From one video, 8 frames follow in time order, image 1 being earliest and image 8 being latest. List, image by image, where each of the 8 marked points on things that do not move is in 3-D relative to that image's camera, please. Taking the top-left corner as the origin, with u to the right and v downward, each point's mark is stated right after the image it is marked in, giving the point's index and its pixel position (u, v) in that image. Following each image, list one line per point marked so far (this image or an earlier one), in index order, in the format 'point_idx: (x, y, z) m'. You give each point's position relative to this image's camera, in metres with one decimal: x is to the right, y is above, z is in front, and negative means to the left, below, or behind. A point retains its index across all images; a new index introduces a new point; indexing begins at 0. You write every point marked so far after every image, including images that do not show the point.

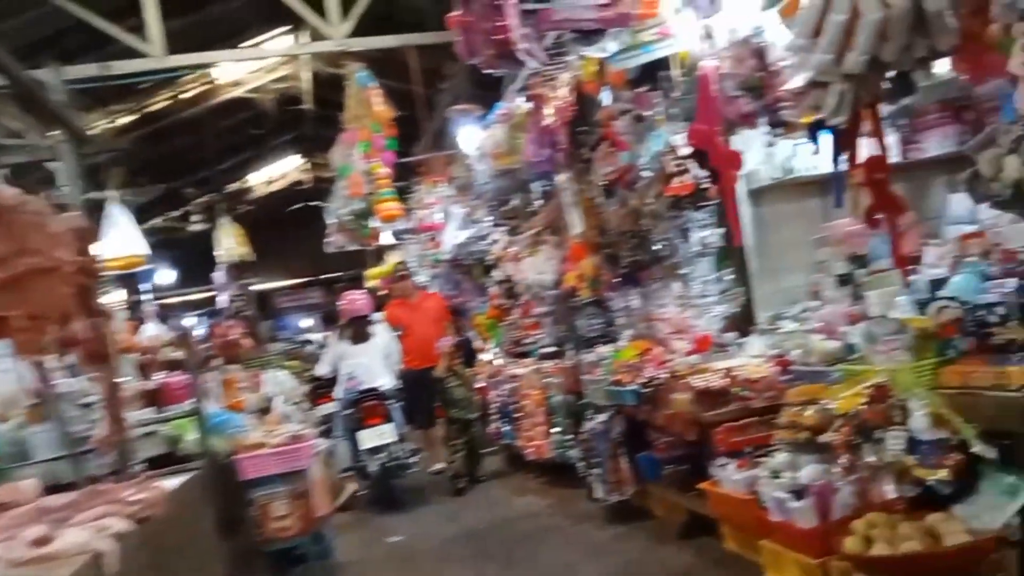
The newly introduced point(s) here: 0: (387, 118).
0: (-0.8, +1.1, +5.3) m
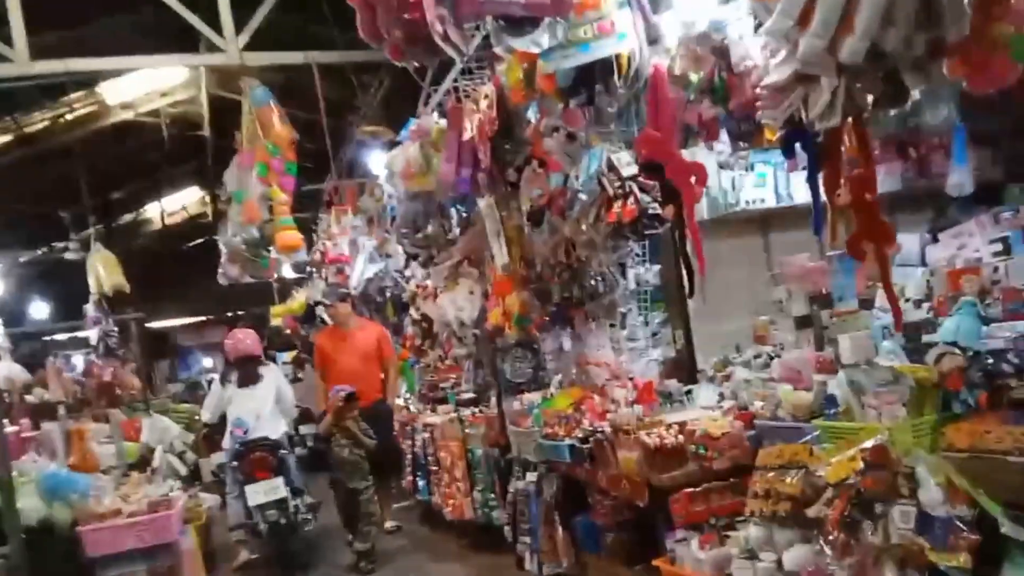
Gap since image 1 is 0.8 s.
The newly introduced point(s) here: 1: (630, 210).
0: (-1.3, +0.8, +4.8) m
1: (+0.3, +0.2, +2.5) m
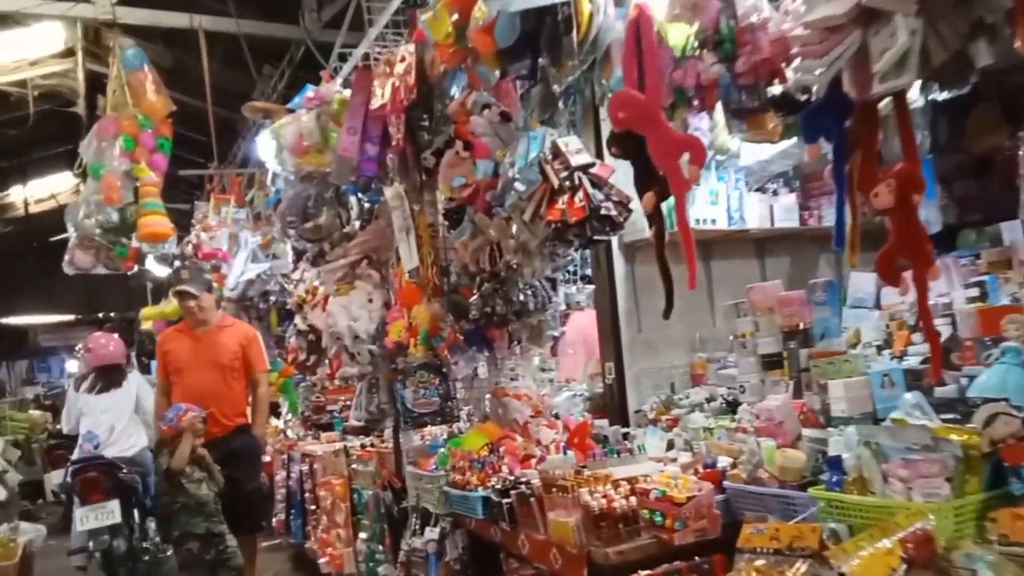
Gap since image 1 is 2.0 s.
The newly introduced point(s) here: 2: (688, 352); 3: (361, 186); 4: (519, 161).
0: (-1.7, +0.9, +4.1) m
1: (+0.2, +0.2, +2.0) m
2: (+0.7, -0.2, +3.2) m
3: (-0.5, +0.3, +2.6) m
4: (0.0, +0.3, +2.1) m
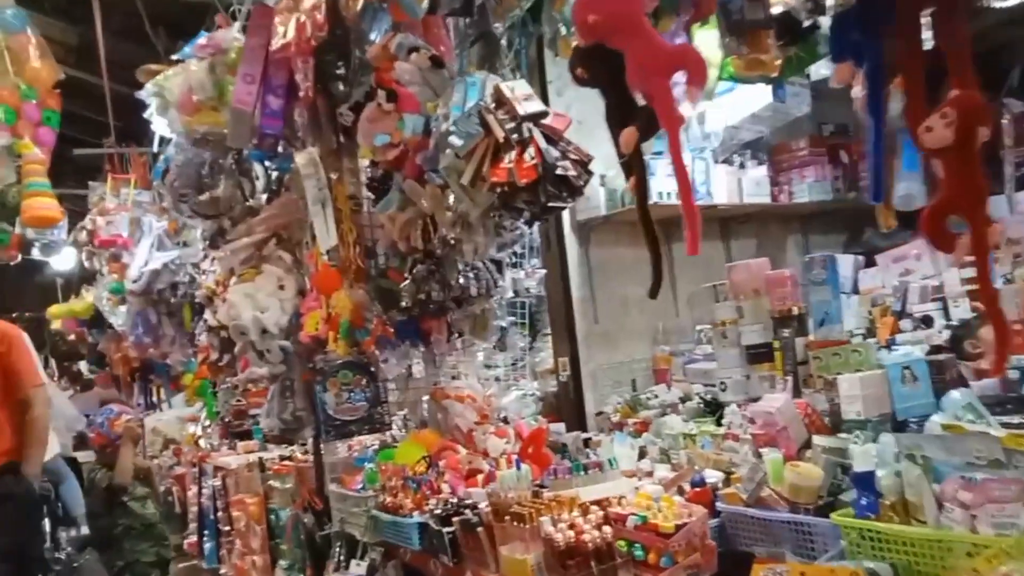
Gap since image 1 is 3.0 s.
0: (-2.0, +0.9, +3.6) m
1: (0.0, +0.2, +1.6) m
2: (+0.5, -0.2, +2.8) m
3: (-0.6, +0.3, +2.1) m
4: (-0.1, +0.4, +1.7) m
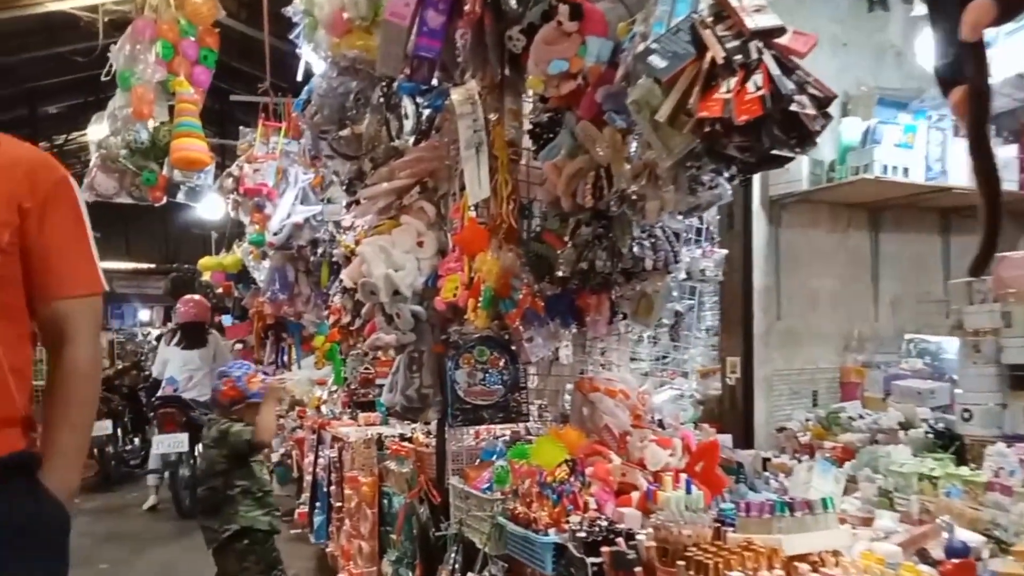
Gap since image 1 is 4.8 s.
0: (-1.3, +1.1, +3.5) m
1: (+0.3, +0.3, +1.2) m
2: (+0.9, -0.2, +2.4) m
3: (-0.2, +0.4, +1.8) m
4: (+0.2, +0.4, +1.3) m
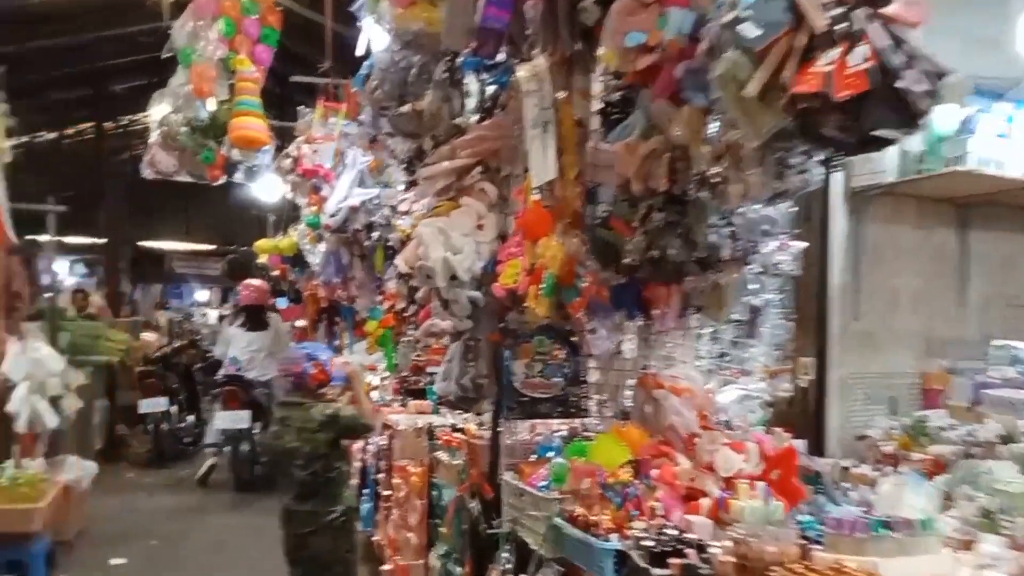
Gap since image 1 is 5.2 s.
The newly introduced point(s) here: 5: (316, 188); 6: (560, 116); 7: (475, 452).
0: (-1.0, +1.2, +3.4) m
1: (+0.4, +0.3, +1.1) m
2: (+1.1, -0.2, +2.2) m
3: (-0.1, +0.5, +1.7) m
4: (+0.3, +0.4, +1.2) m
5: (-0.9, +0.5, +3.9) m
6: (+0.1, +0.3, +1.7) m
7: (-0.1, -0.4, +2.0) m
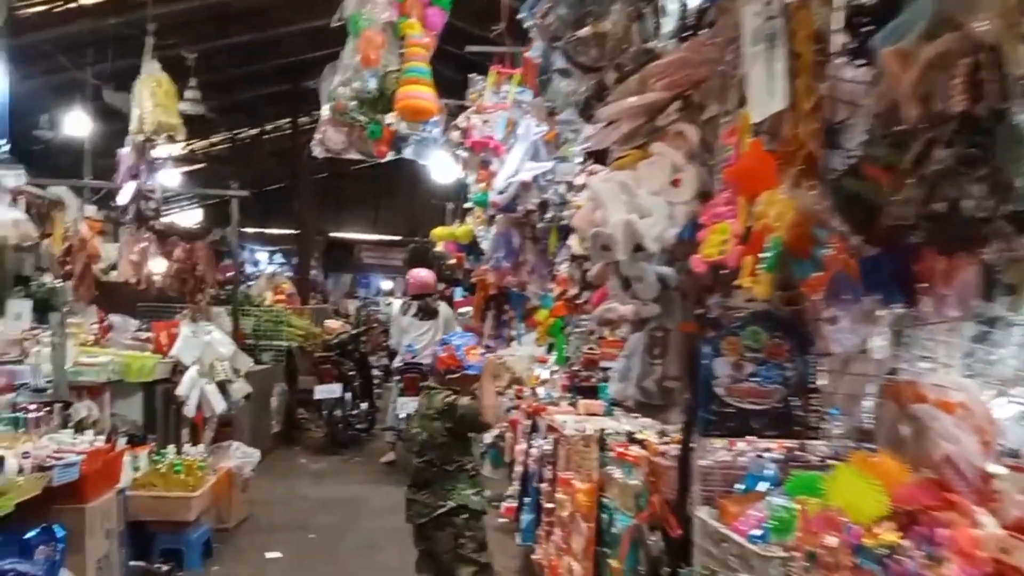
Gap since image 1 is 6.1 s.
0: (-0.3, +1.3, +3.1) m
1: (+0.6, +0.3, +0.6) m
2: (+1.5, -0.2, +1.5) m
3: (+0.3, +0.5, +1.3) m
4: (+0.6, +0.5, +0.7) m
5: (-0.1, +0.5, +3.6) m
6: (+0.4, +0.4, +1.2) m
7: (+0.3, -0.4, +1.6) m
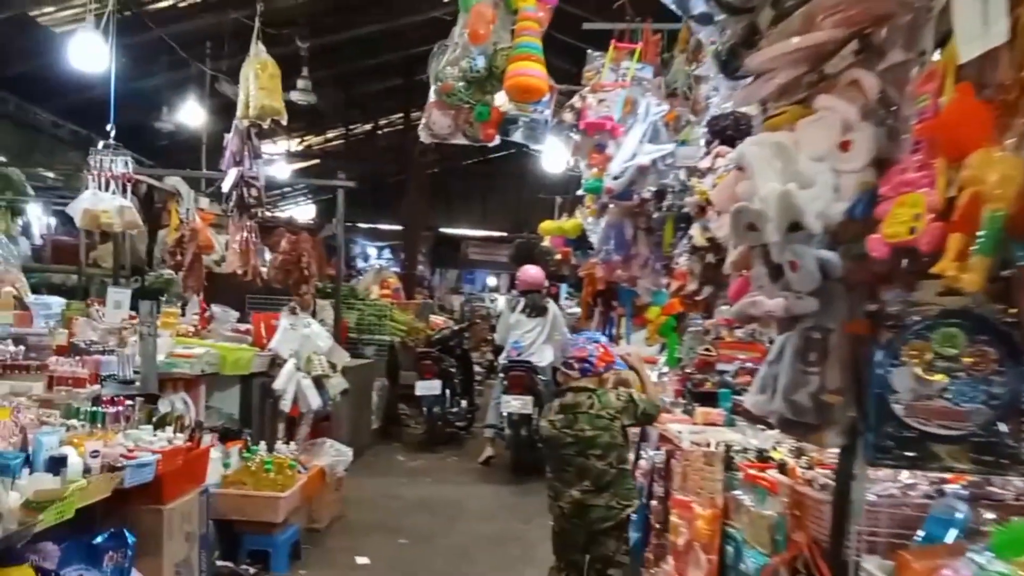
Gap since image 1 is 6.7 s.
0: (+0.1, +1.3, +2.9) m
1: (+0.7, +0.3, +0.2) m
2: (+1.6, -0.2, +1.1) m
3: (+0.4, +0.5, +1.0) m
4: (+0.6, +0.5, +0.4) m
5: (+0.3, +0.5, +3.3) m
6: (+0.6, +0.4, +0.9) m
7: (+0.5, -0.3, +1.3) m
